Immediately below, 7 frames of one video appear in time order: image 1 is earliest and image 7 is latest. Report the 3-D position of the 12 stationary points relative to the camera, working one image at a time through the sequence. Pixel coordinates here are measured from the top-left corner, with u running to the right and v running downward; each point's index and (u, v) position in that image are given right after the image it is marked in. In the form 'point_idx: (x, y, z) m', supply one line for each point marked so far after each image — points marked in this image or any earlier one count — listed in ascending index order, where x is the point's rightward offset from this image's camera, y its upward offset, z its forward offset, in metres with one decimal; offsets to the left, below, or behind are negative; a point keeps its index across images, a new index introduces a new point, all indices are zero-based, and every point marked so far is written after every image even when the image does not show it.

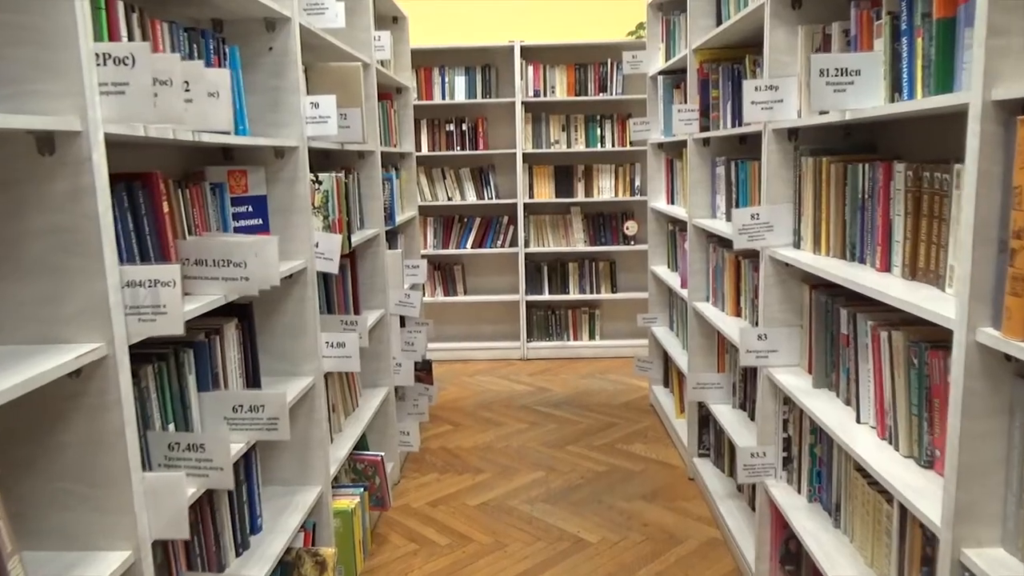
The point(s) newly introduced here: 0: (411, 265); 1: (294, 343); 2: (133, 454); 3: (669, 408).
0: (-0.5, +0.1, +3.7) m
1: (-0.6, -0.2, +2.2) m
2: (-0.6, -0.3, +1.2) m
3: (+0.8, -0.6, +3.8) m
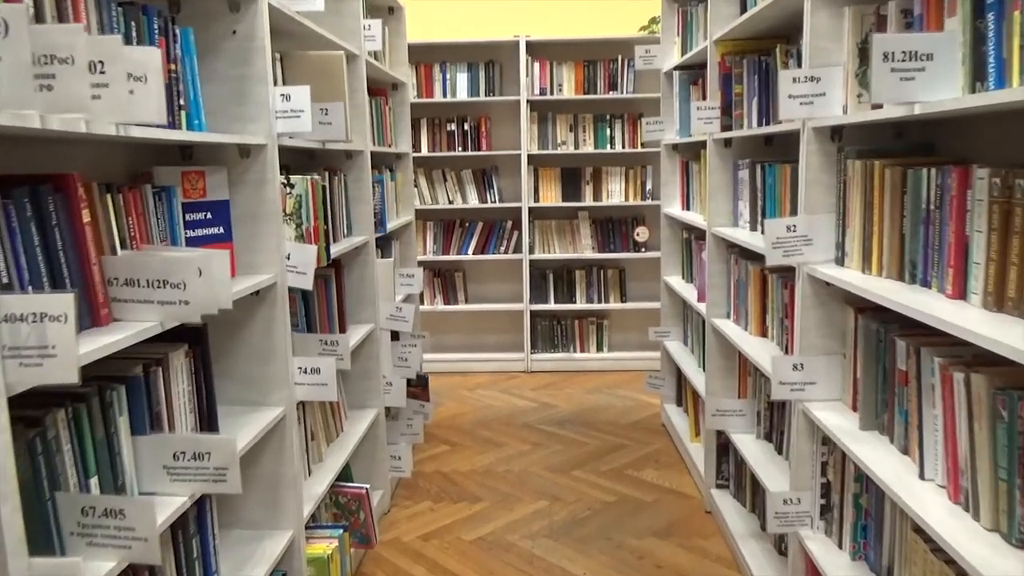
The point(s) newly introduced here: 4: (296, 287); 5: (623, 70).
0: (-0.5, +0.1, +3.5) m
1: (-0.6, -0.2, +1.9) m
2: (-0.6, -0.3, +0.9) m
3: (+0.8, -0.7, +3.6) m
4: (-0.5, 0.0, +1.9) m
5: (+0.7, +1.3, +4.7) m
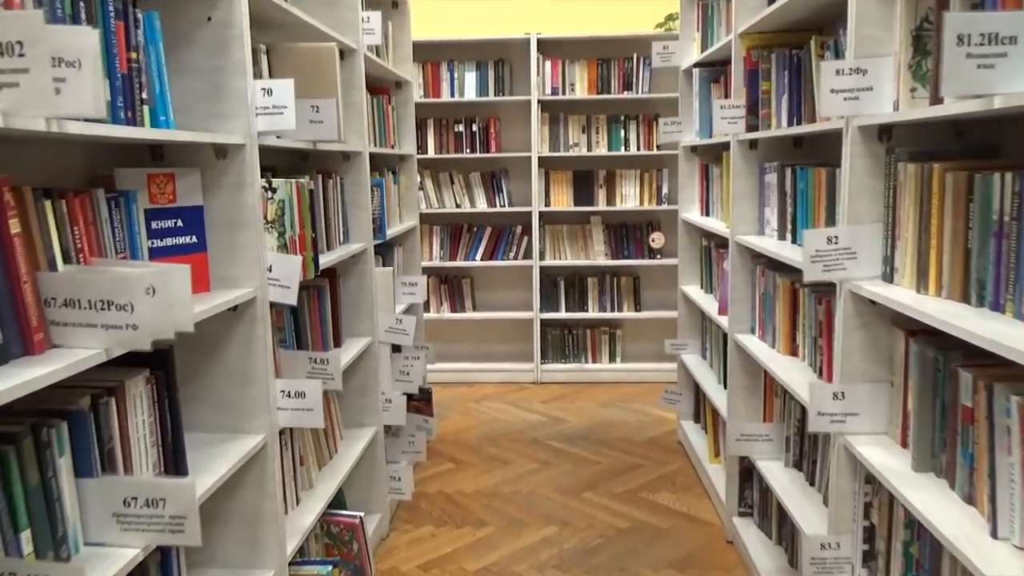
0: (-0.4, 0.0, +3.3) m
1: (-0.6, -0.2, +1.7) m
2: (-0.6, -0.3, +0.8) m
3: (+0.8, -0.7, +3.4) m
4: (-0.5, 0.0, +1.8) m
5: (+0.7, +1.3, +4.5) m
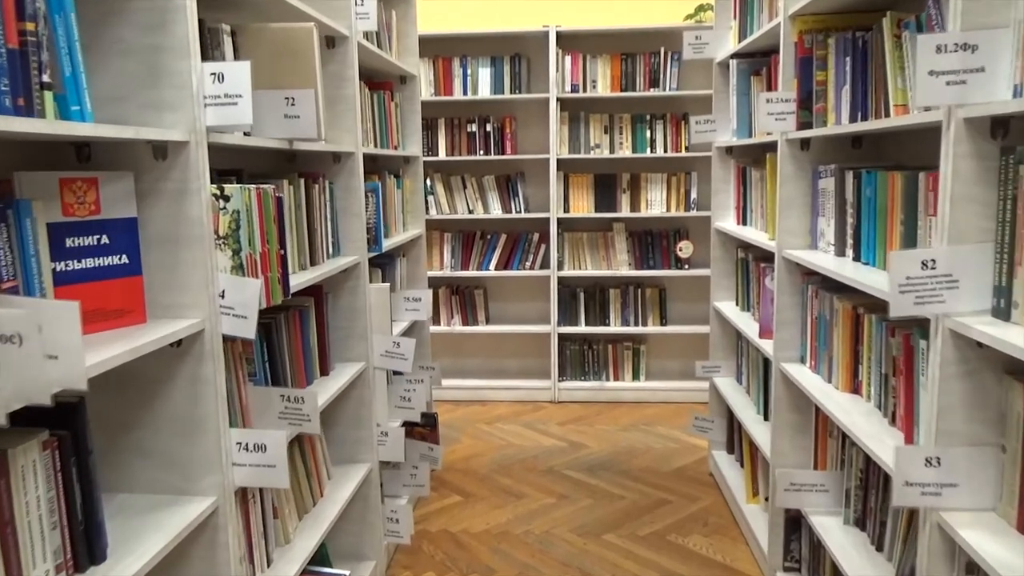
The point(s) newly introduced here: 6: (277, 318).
0: (-0.4, 0.0, +3.0) m
1: (-0.6, -0.3, +1.4) m
2: (-0.6, -0.4, +0.4) m
3: (+0.9, -0.8, +3.0) m
4: (-0.5, -0.1, +1.4) m
5: (+0.8, +1.2, +4.2) m
6: (-0.6, -0.1, +1.9) m
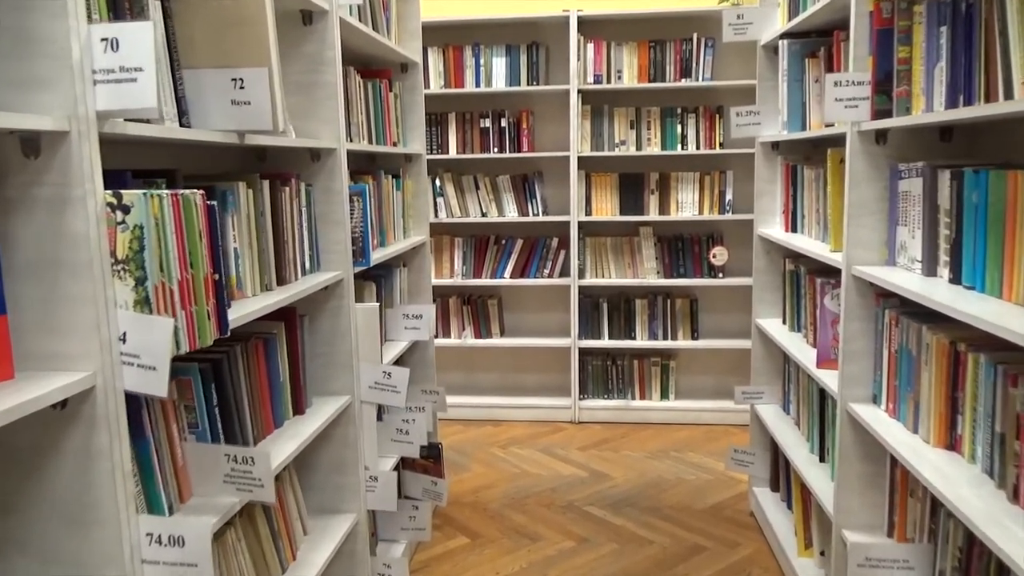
0: (-0.3, -0.1, +2.6) m
1: (-0.6, -0.3, +1.1) m
2: (-0.7, -0.4, +0.1) m
3: (+0.9, -0.8, +2.6) m
4: (-0.5, -0.1, +1.1) m
5: (+0.9, +1.2, +3.8) m
6: (-0.6, -0.1, +1.6) m
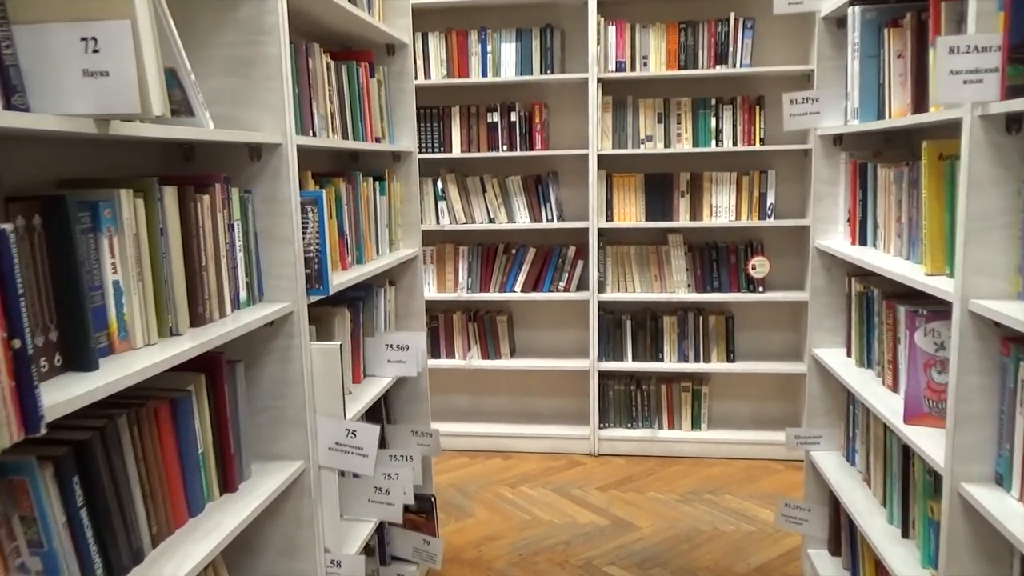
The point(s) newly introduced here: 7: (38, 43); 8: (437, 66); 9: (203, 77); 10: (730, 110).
0: (-0.3, -0.2, +2.2) m
1: (-0.6, -0.4, +0.6) m
2: (-0.7, -0.5, -0.4) m
3: (+0.9, -0.9, +2.1) m
4: (-0.5, -0.2, +0.6) m
5: (+1.0, +1.1, +3.3) m
6: (-0.6, -0.2, +1.1) m
7: (-0.6, +0.3, +1.0) m
8: (-0.3, +1.0, +3.5) m
9: (-0.6, +0.4, +1.5) m
10: (+1.0, +0.8, +3.4) m
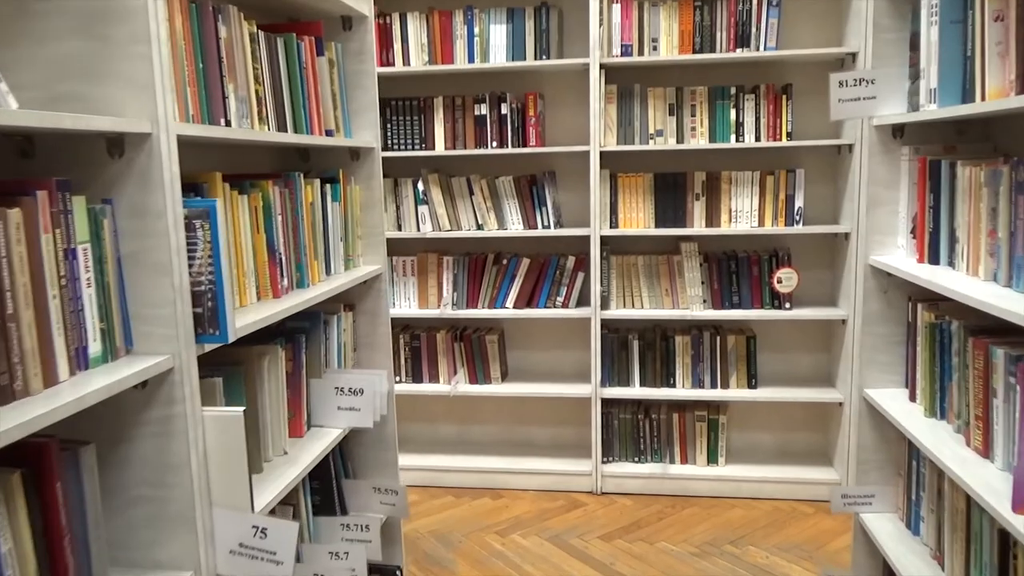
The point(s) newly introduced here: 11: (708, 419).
0: (-0.4, -0.2, +1.7) m
1: (-0.7, -0.5, +0.2) m
2: (-0.8, -0.6, -0.8) m
3: (+0.9, -1.0, +1.7) m
4: (-0.6, -0.3, +0.2) m
5: (+0.9, +1.0, +2.9) m
6: (-0.6, -0.3, +0.7) m
7: (-0.6, +0.2, +0.5) m
8: (-0.4, +1.0, +3.1) m
9: (-0.7, +0.3, +1.1) m
10: (+0.9, +0.7, +2.9) m
11: (+0.8, -0.5, +3.1) m
